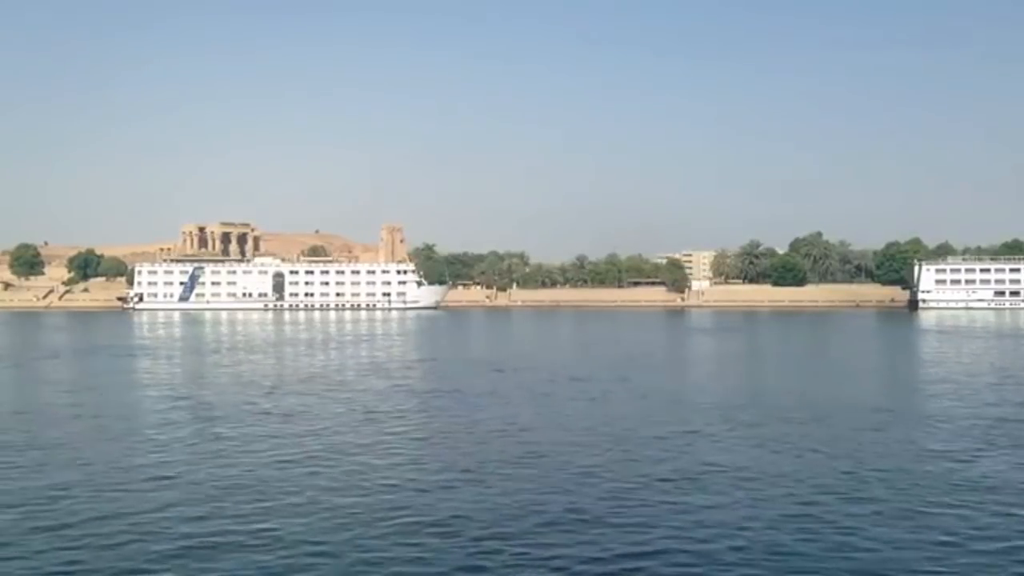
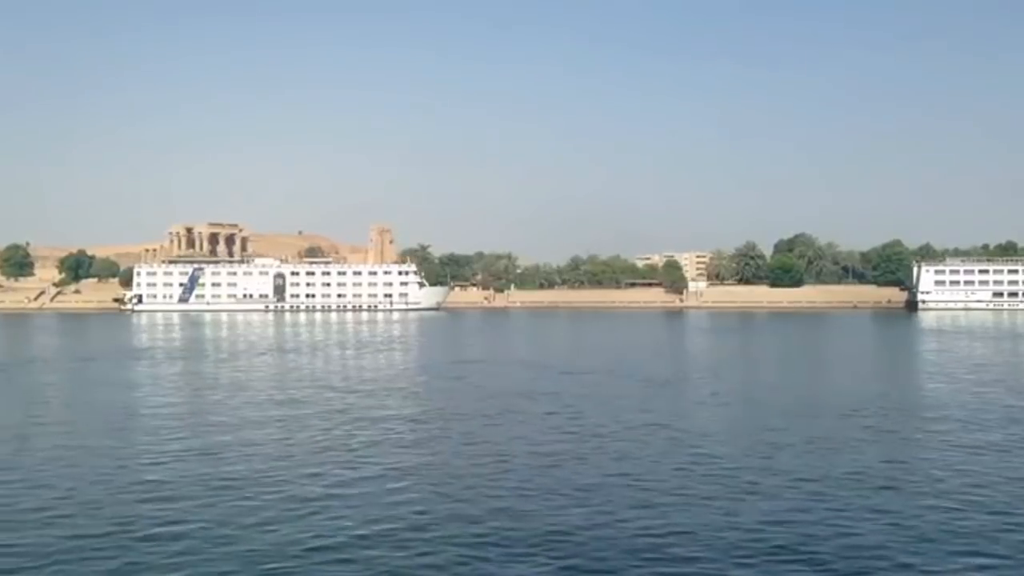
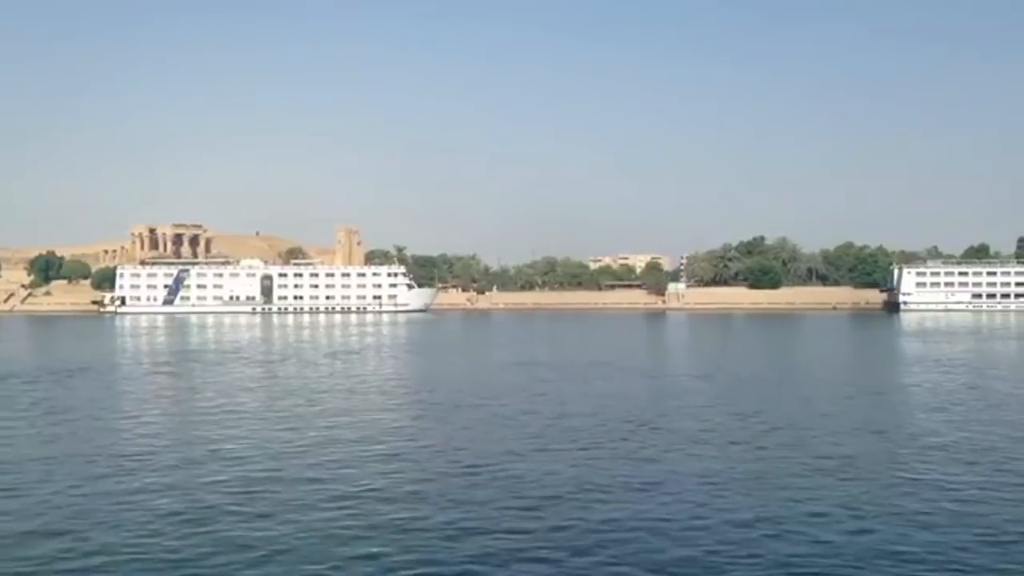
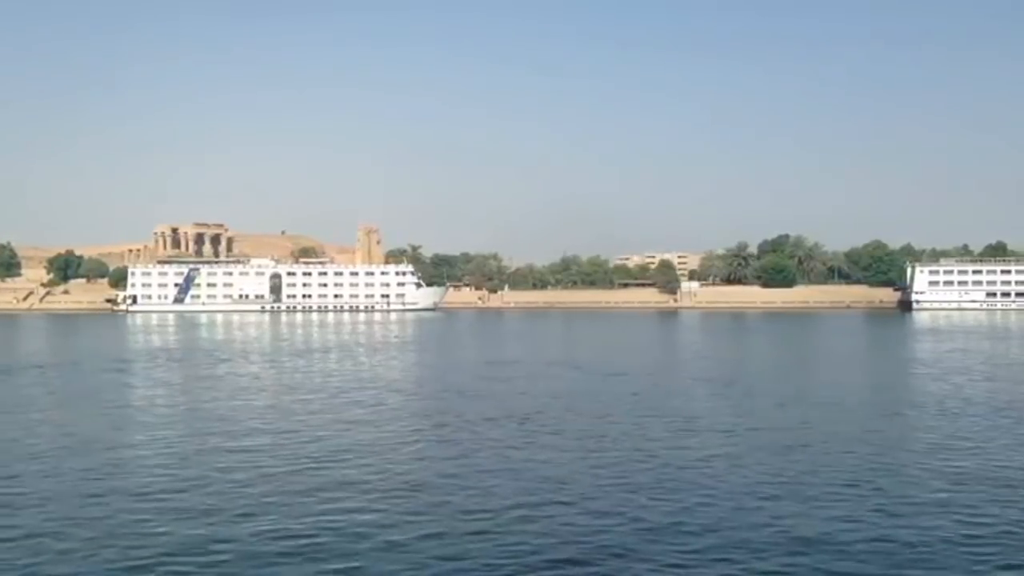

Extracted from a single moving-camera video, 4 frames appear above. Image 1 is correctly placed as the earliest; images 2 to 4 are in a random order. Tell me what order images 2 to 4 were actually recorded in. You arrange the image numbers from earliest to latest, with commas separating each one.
2, 4, 3
